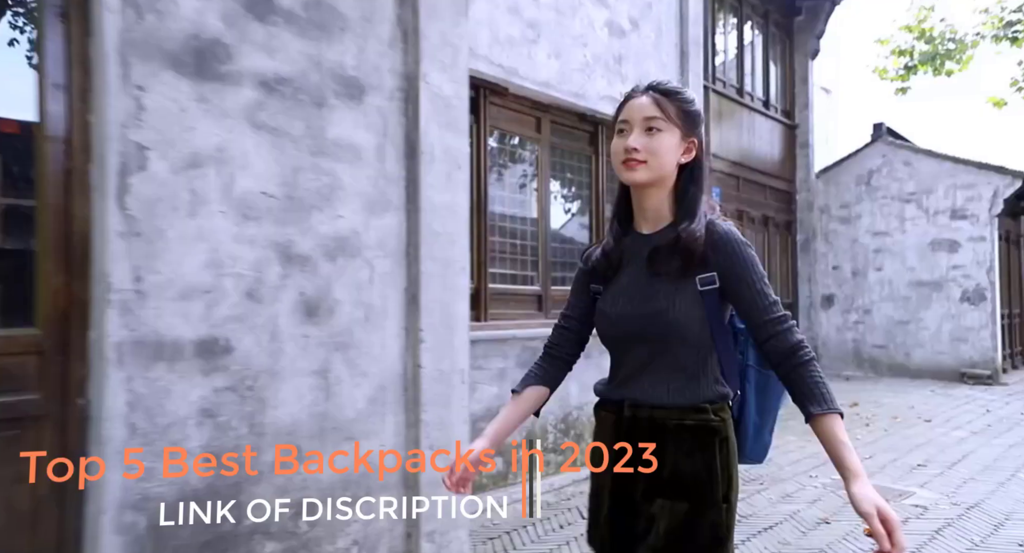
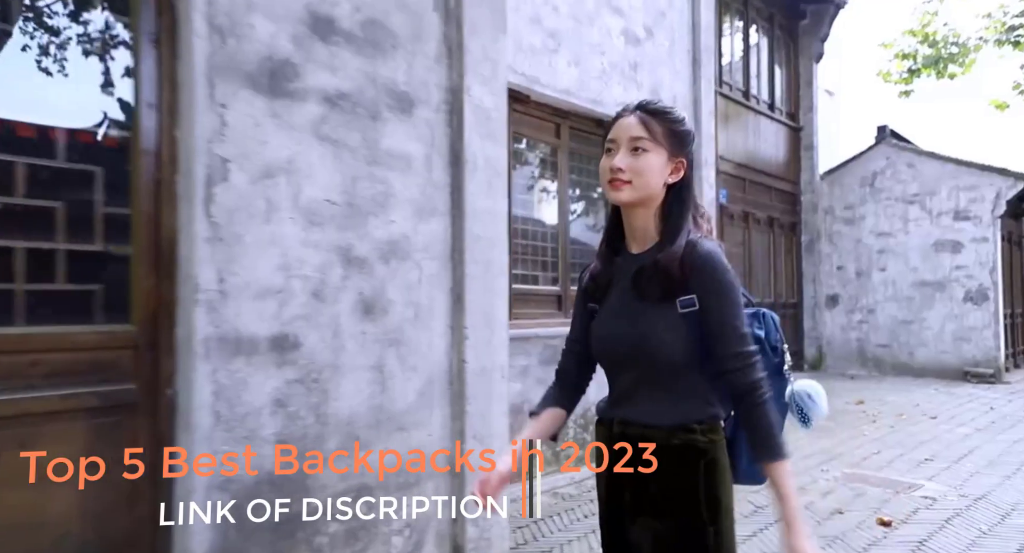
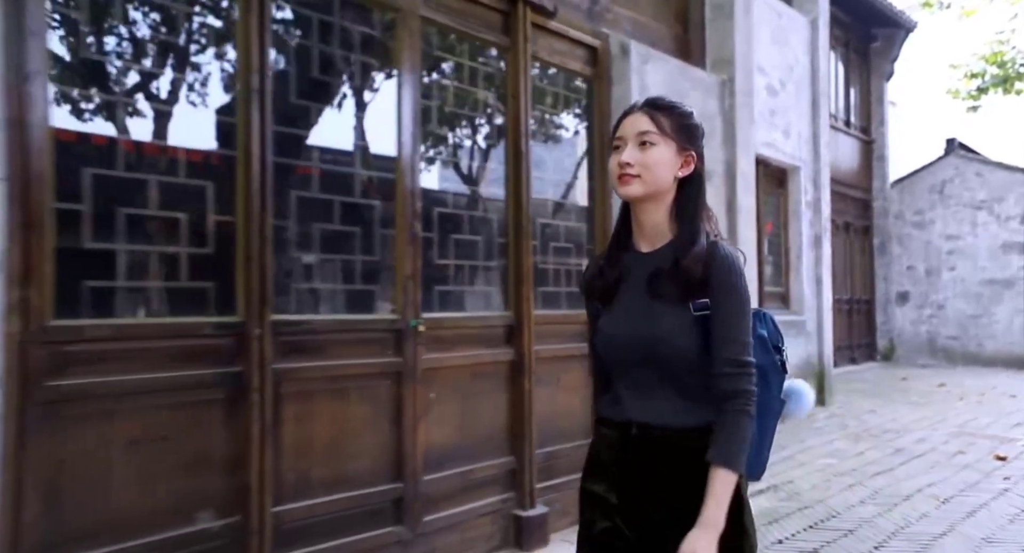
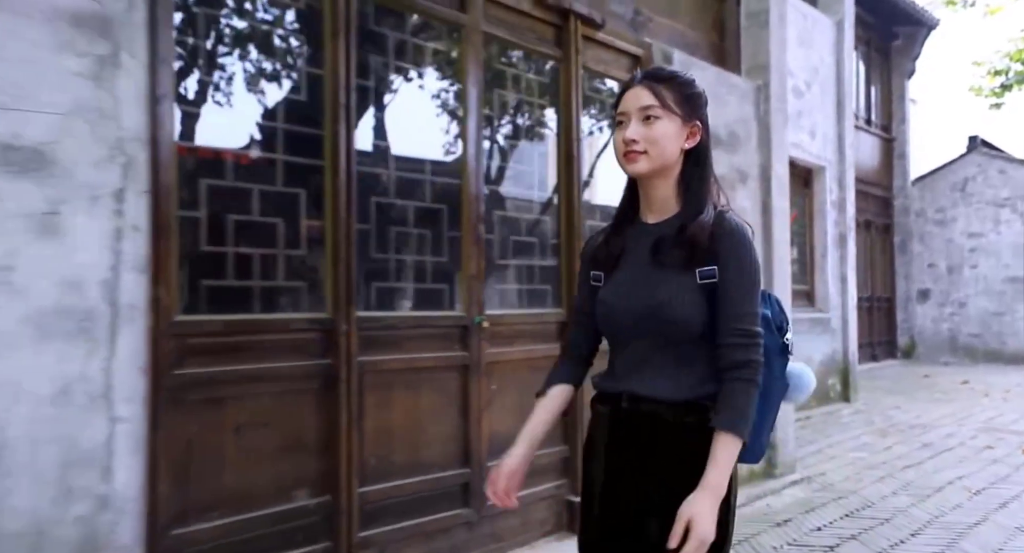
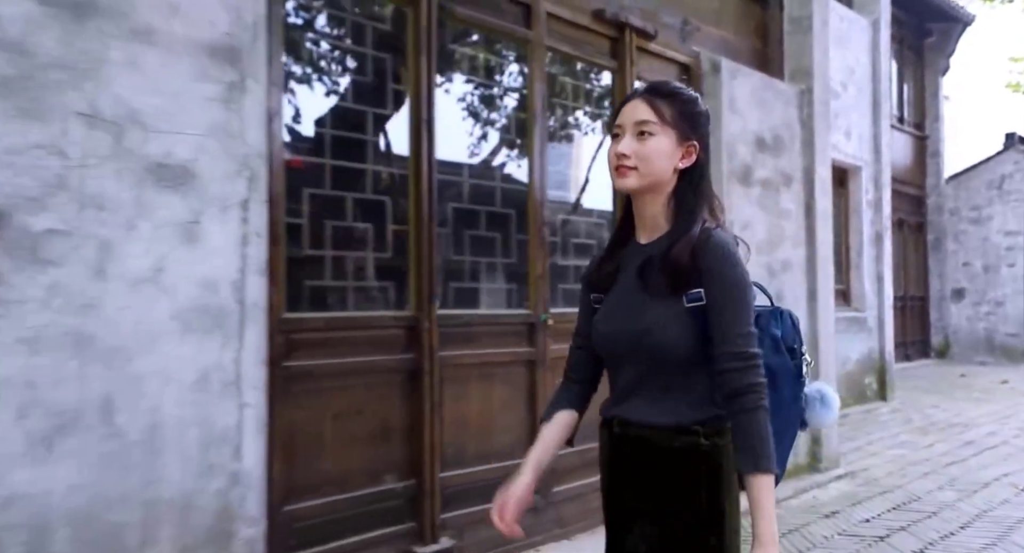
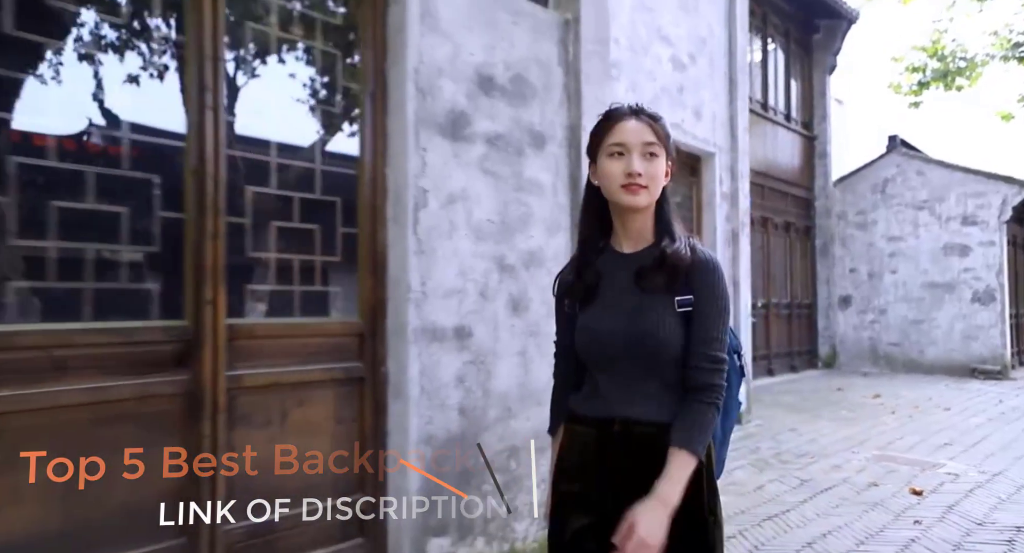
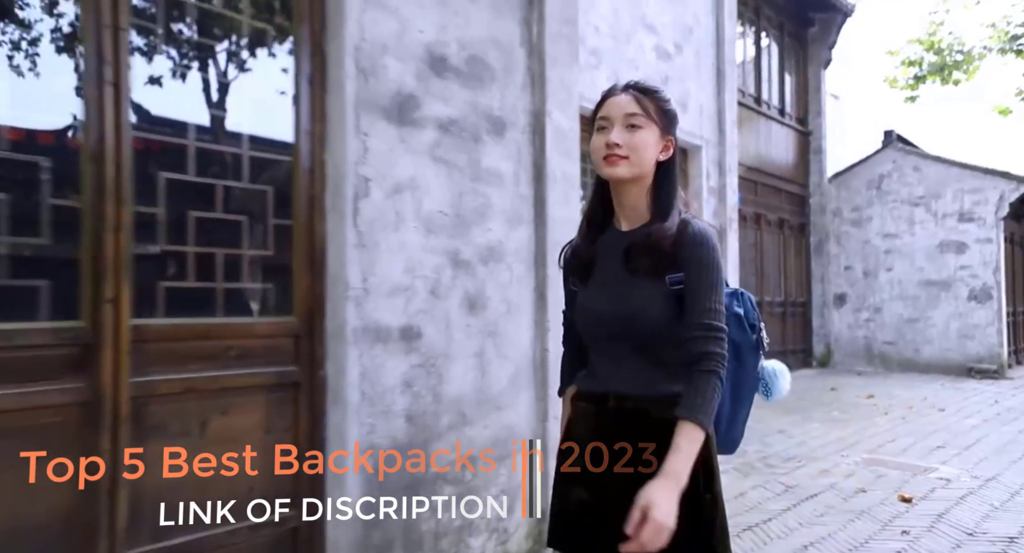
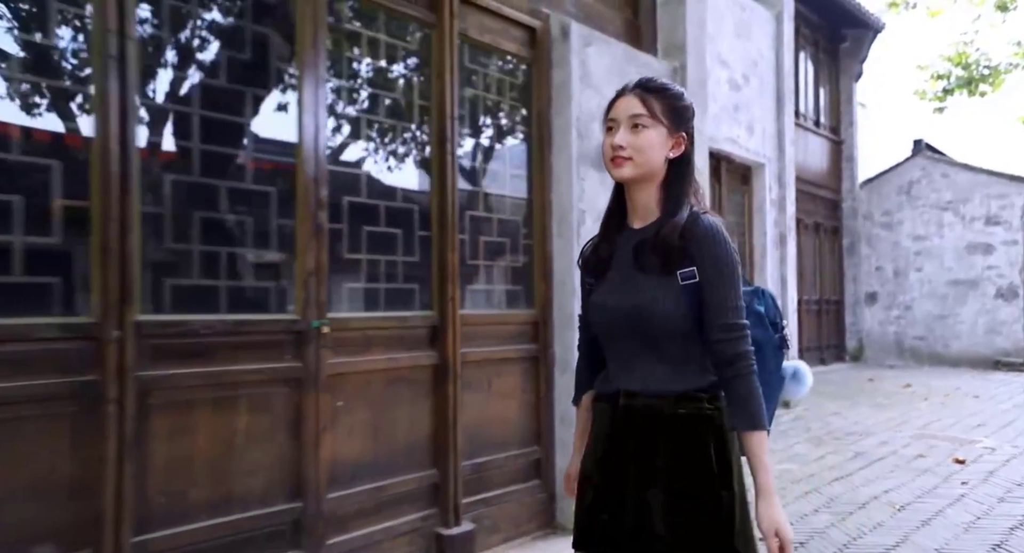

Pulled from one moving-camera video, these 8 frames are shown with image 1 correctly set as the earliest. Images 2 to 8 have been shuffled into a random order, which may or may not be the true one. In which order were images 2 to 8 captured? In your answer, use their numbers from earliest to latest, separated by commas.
2, 7, 6, 8, 3, 4, 5
